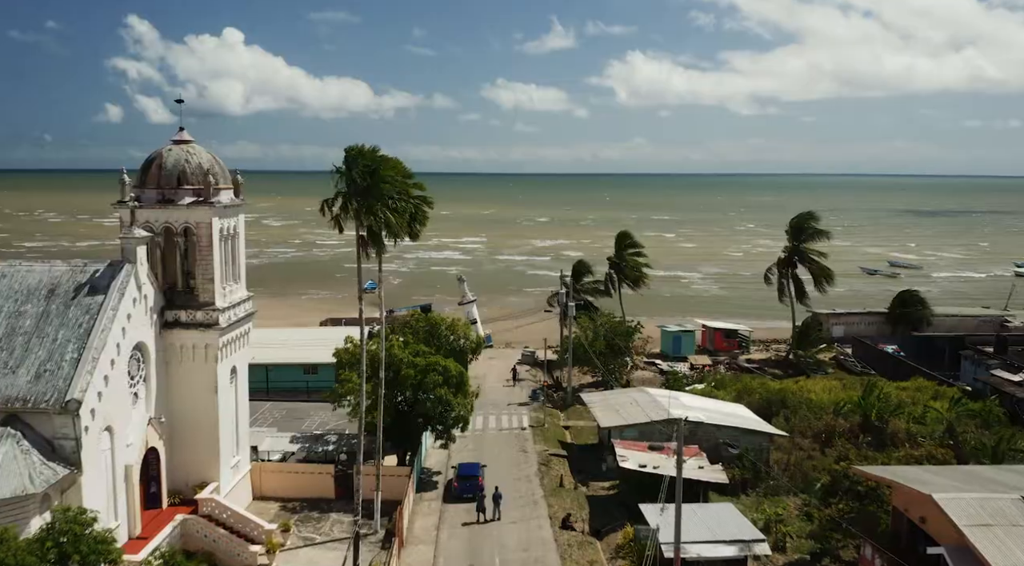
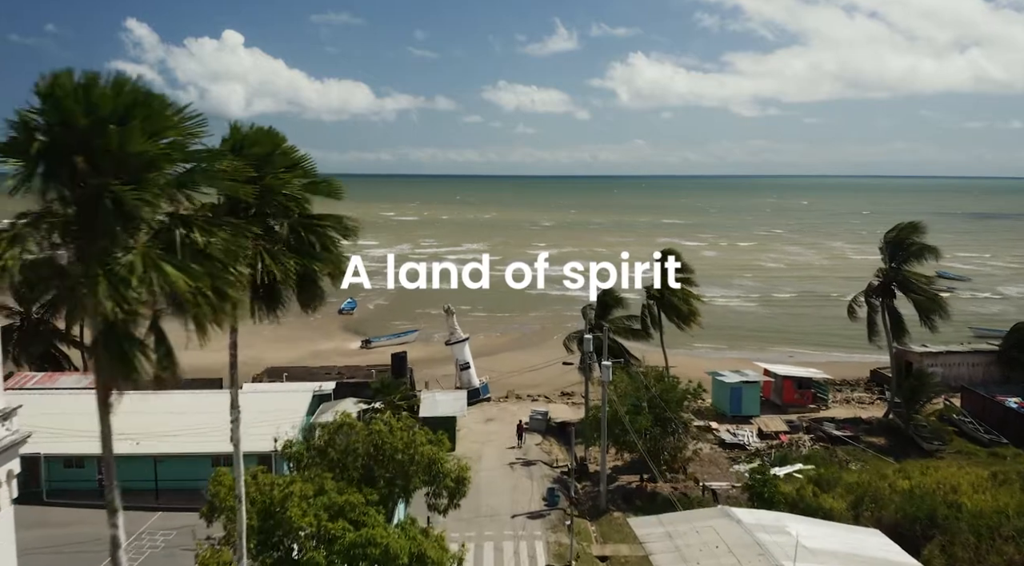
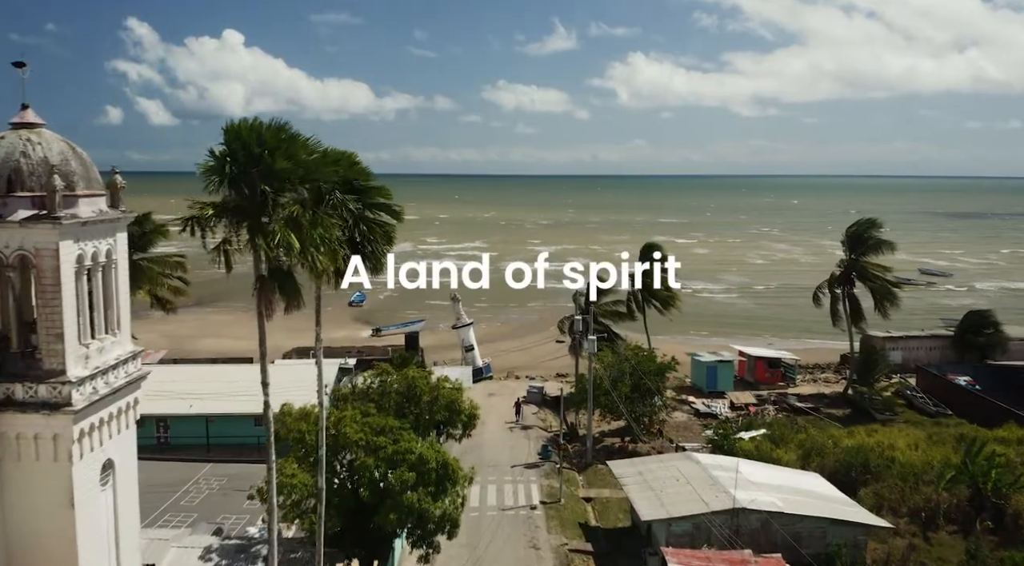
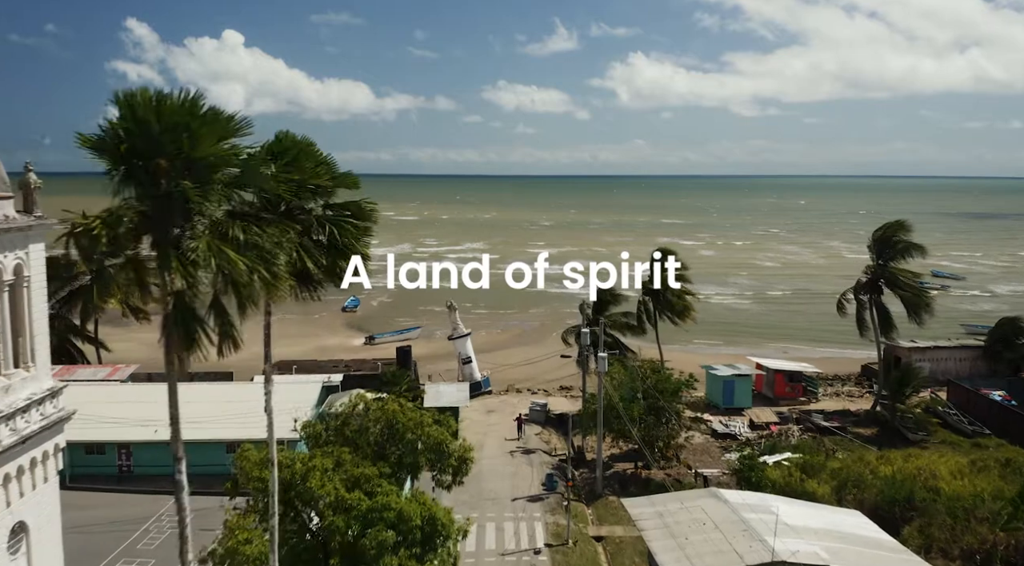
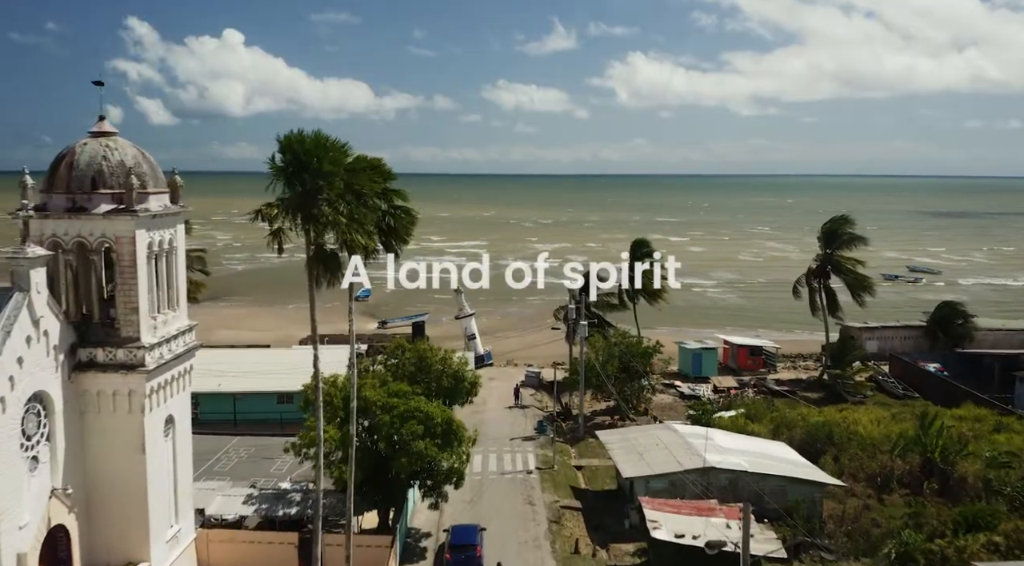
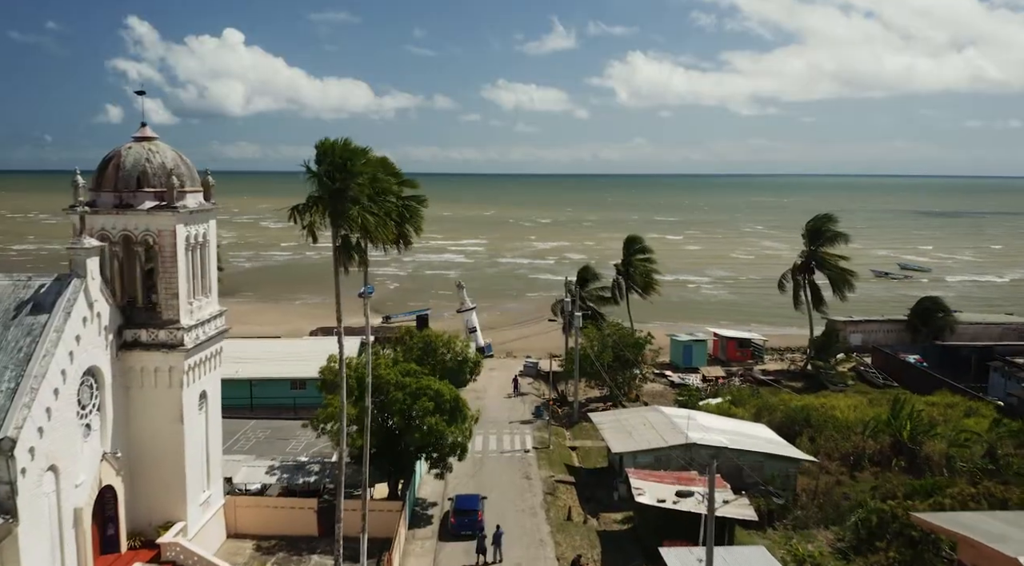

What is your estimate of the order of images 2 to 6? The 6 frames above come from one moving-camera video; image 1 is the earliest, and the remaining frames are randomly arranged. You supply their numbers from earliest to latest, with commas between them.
6, 5, 3, 4, 2
